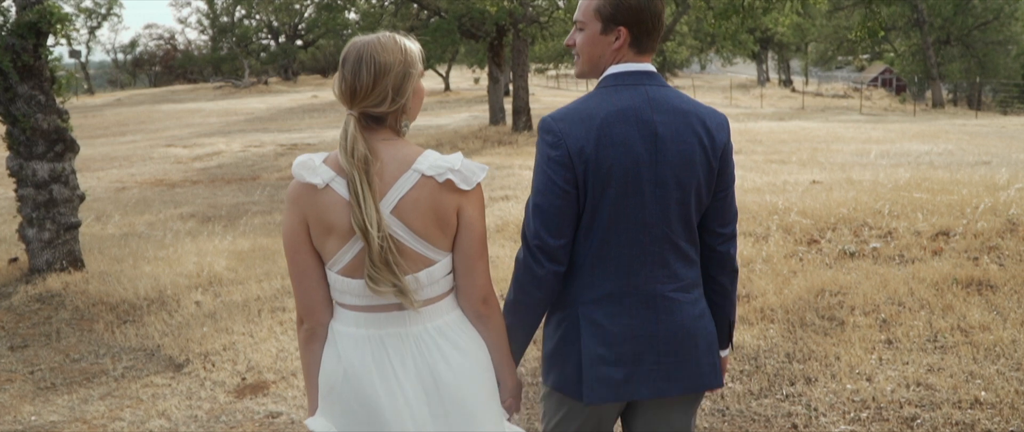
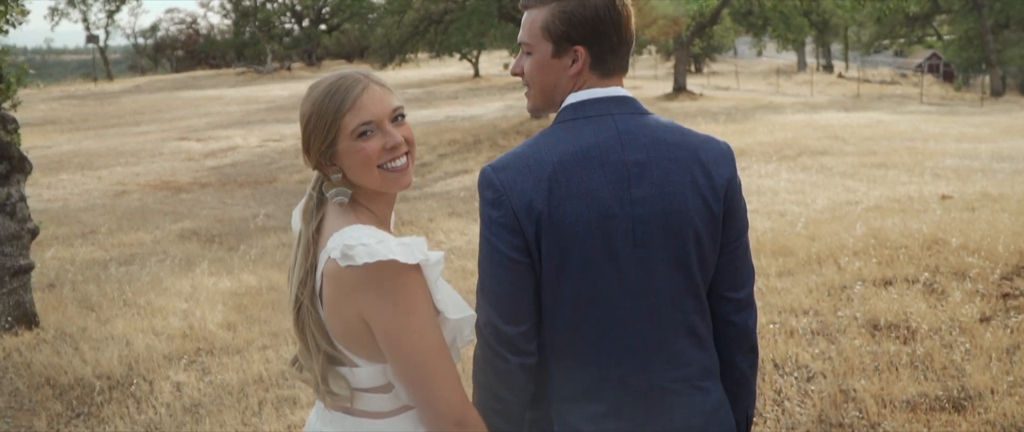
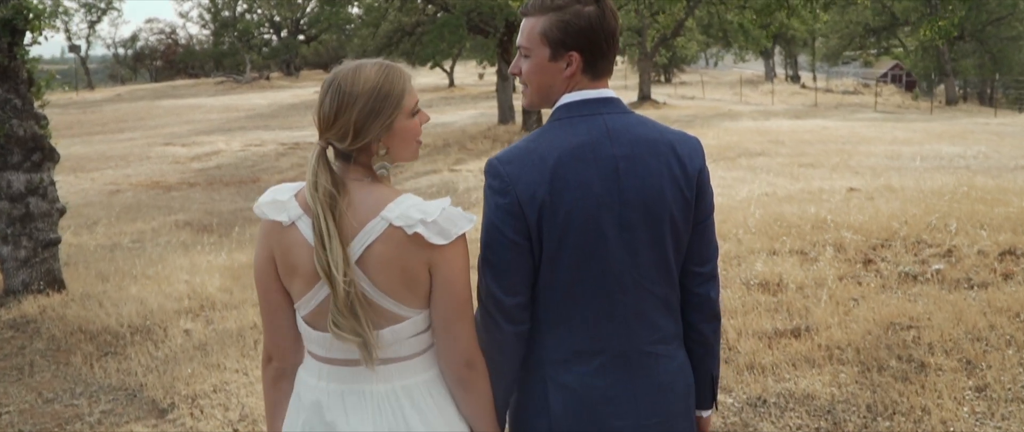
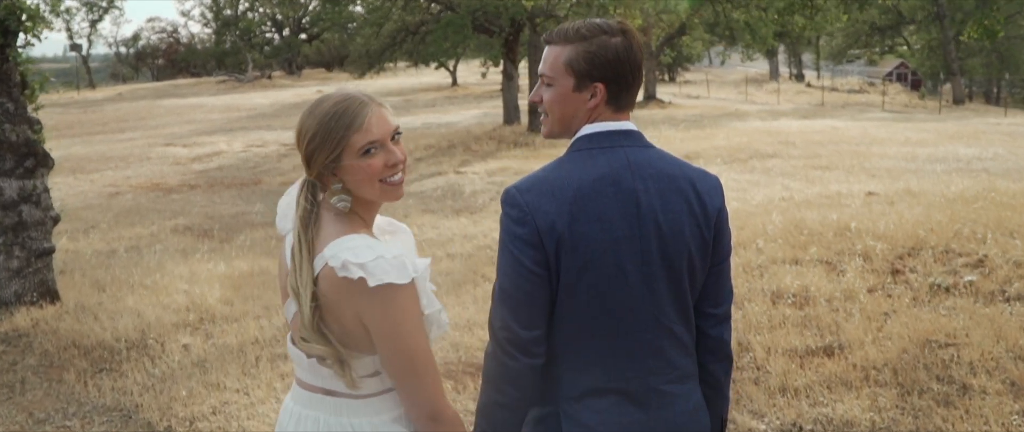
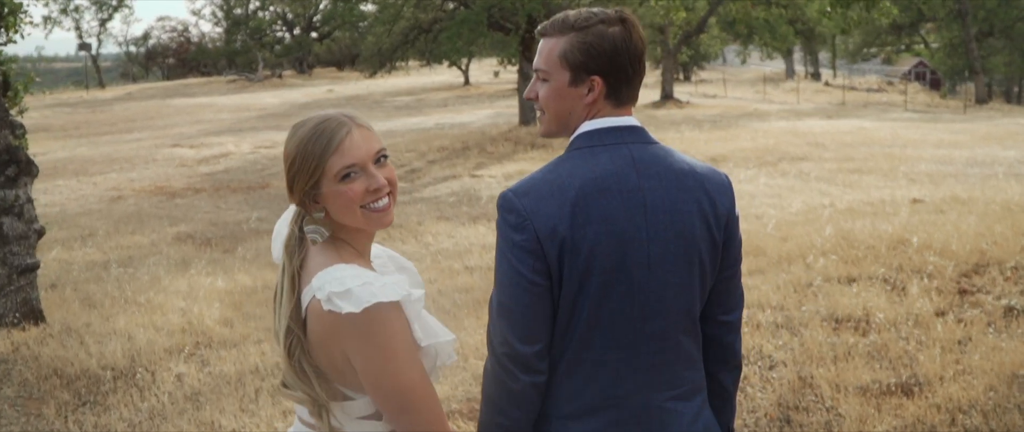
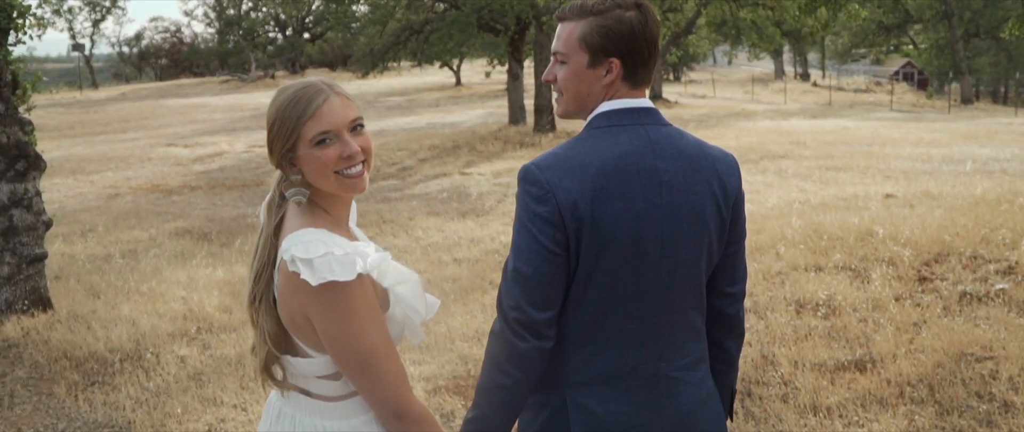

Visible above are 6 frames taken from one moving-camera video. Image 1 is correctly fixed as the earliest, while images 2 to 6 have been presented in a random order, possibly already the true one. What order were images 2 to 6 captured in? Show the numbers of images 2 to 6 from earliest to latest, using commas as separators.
3, 4, 6, 5, 2
